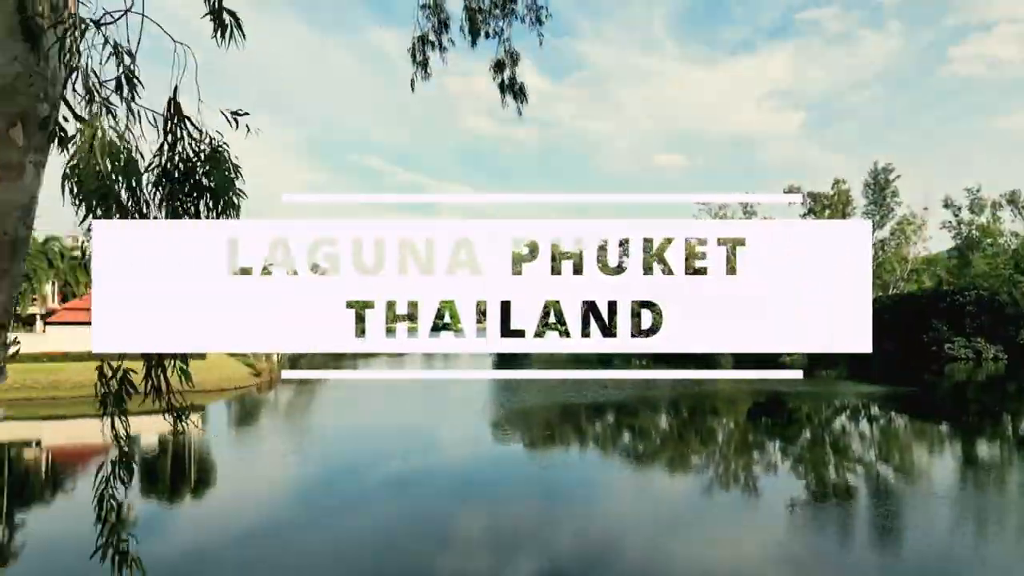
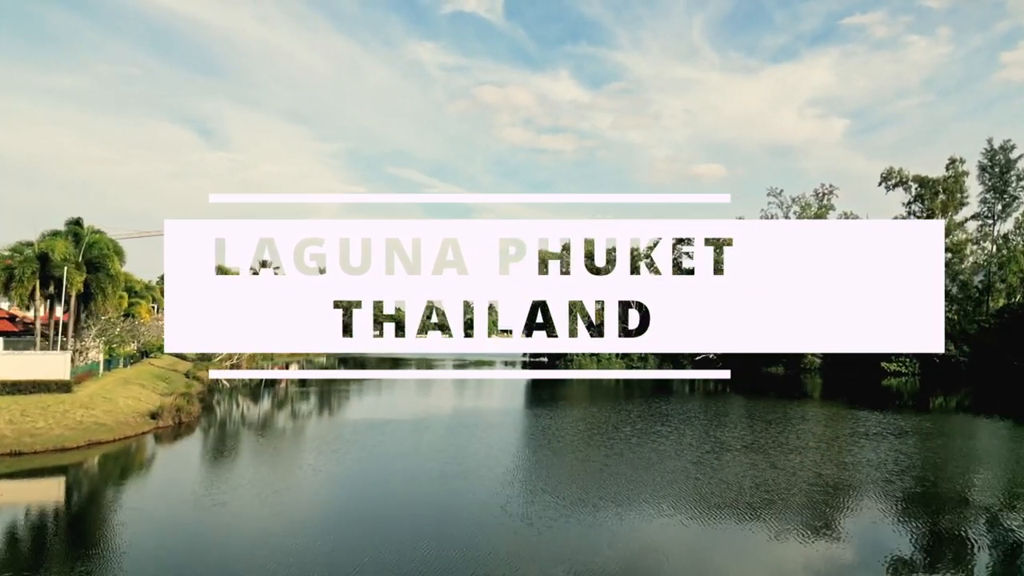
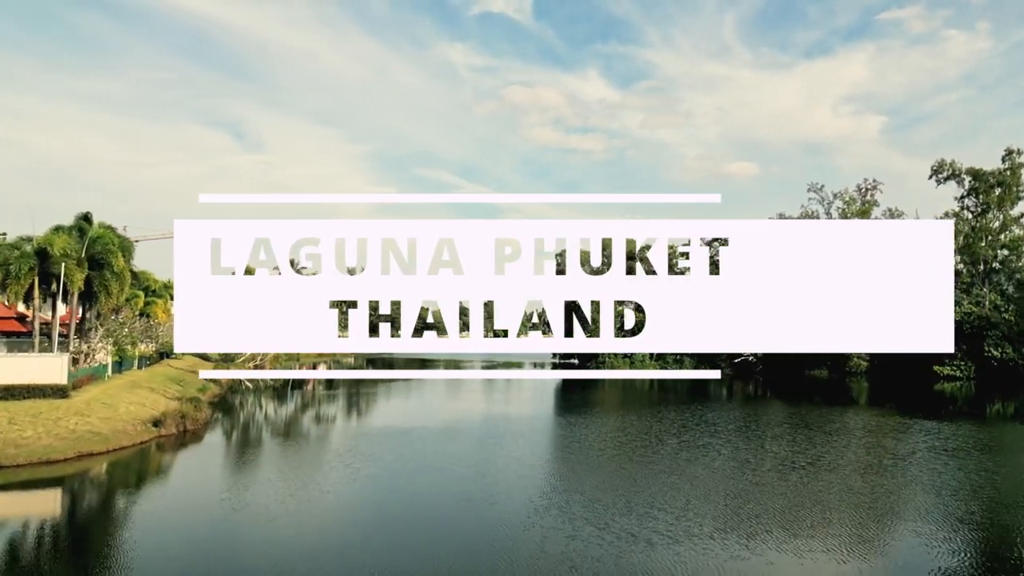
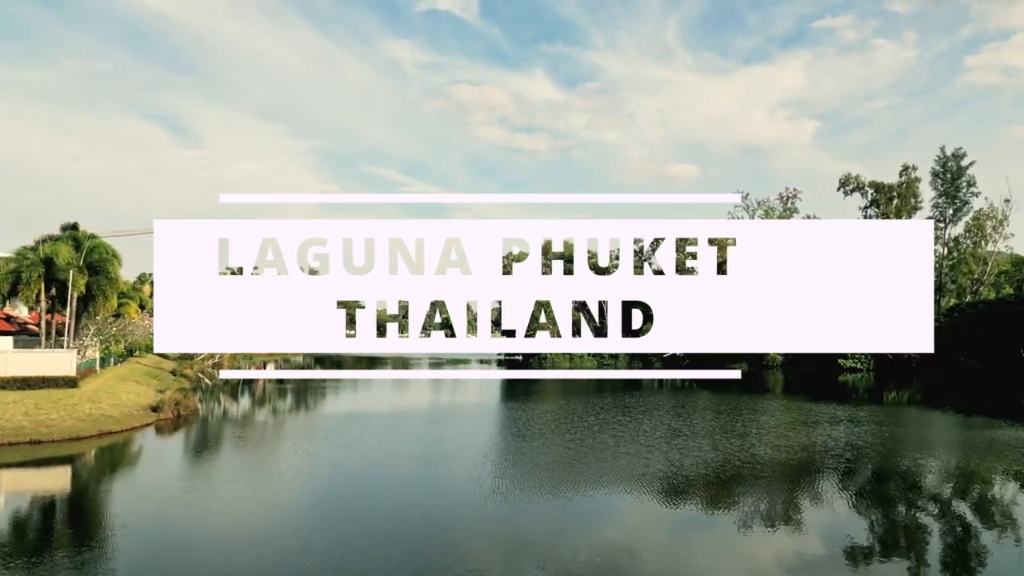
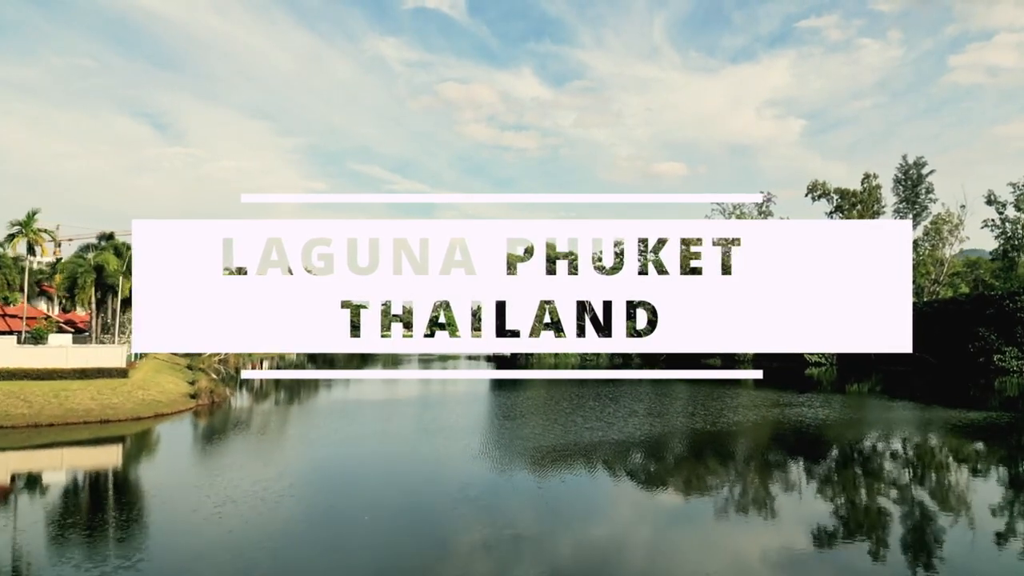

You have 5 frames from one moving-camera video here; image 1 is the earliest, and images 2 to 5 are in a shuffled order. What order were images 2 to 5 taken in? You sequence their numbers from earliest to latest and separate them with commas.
5, 4, 2, 3
